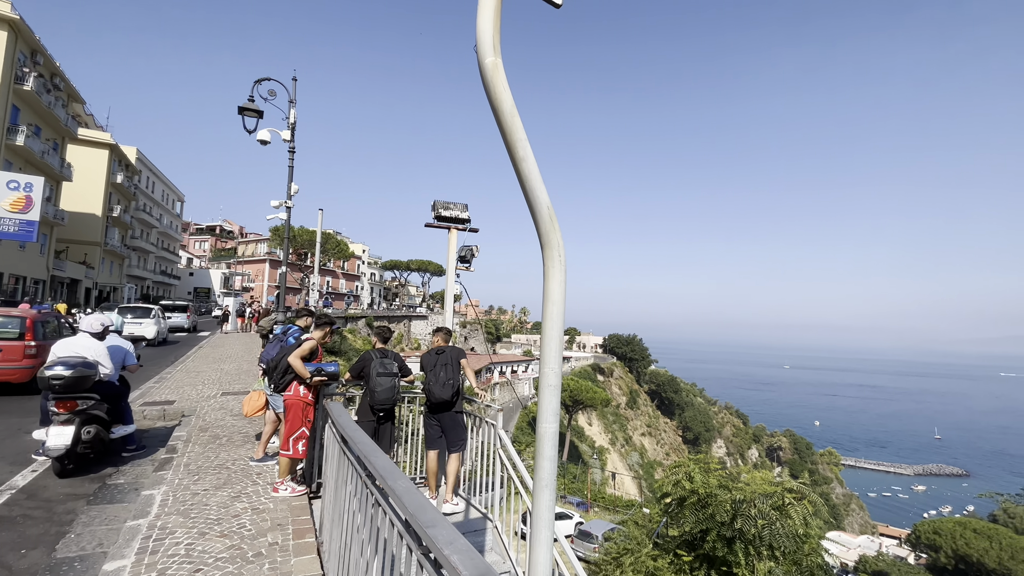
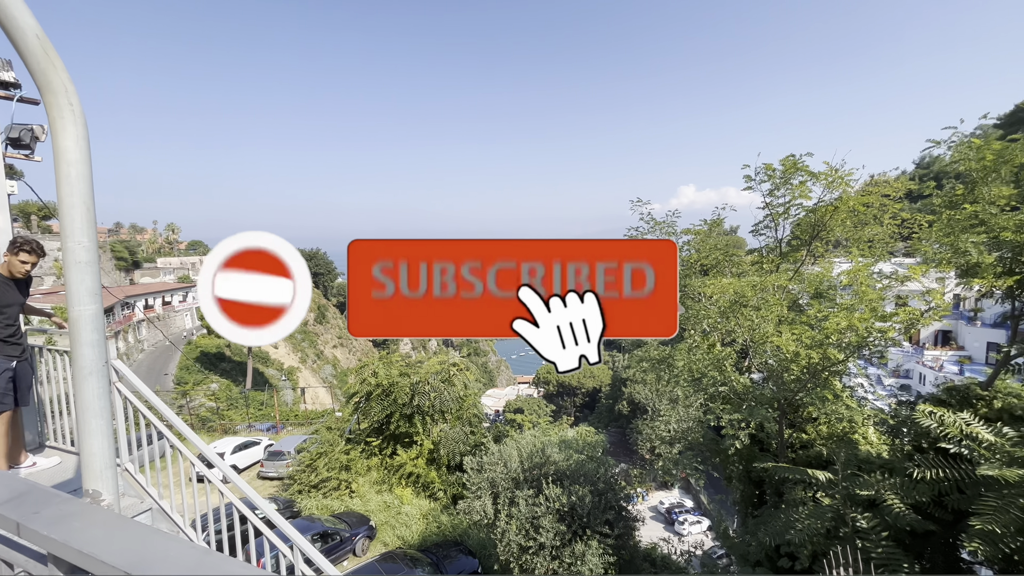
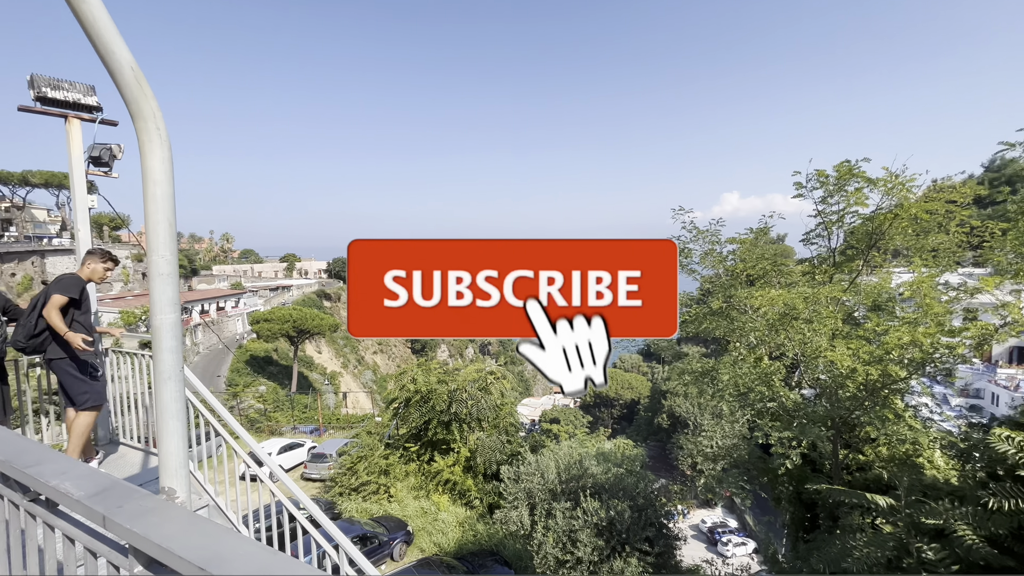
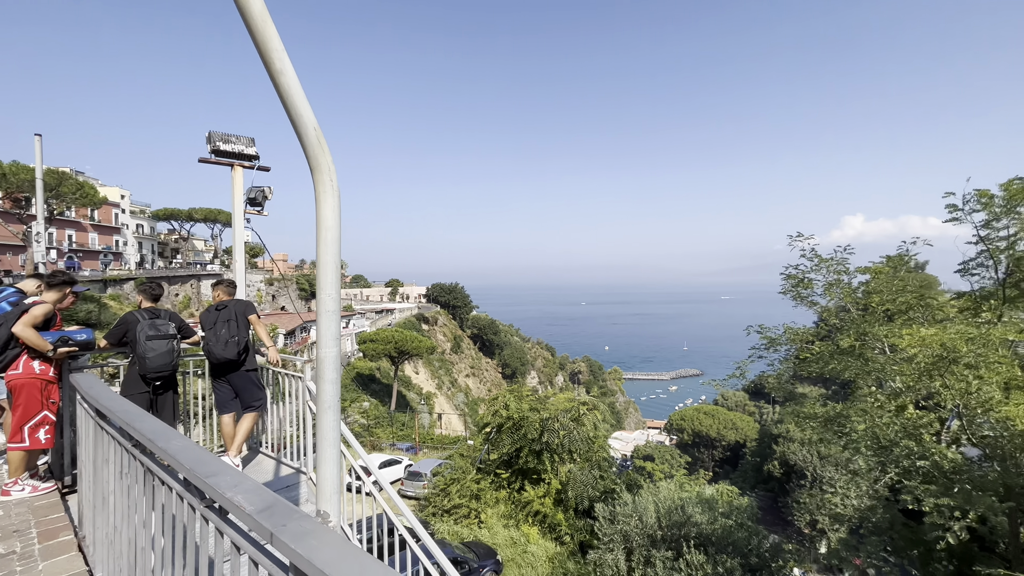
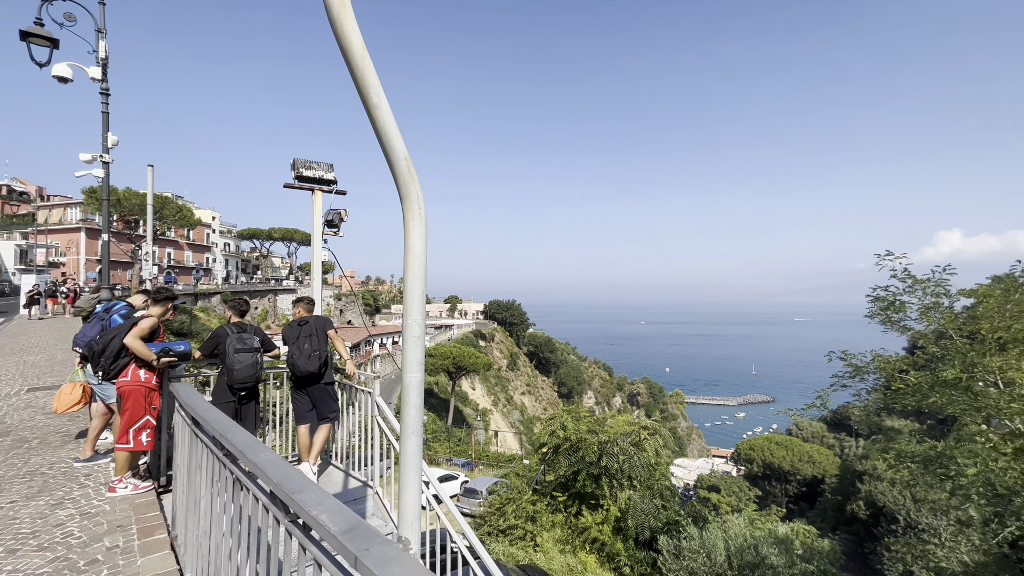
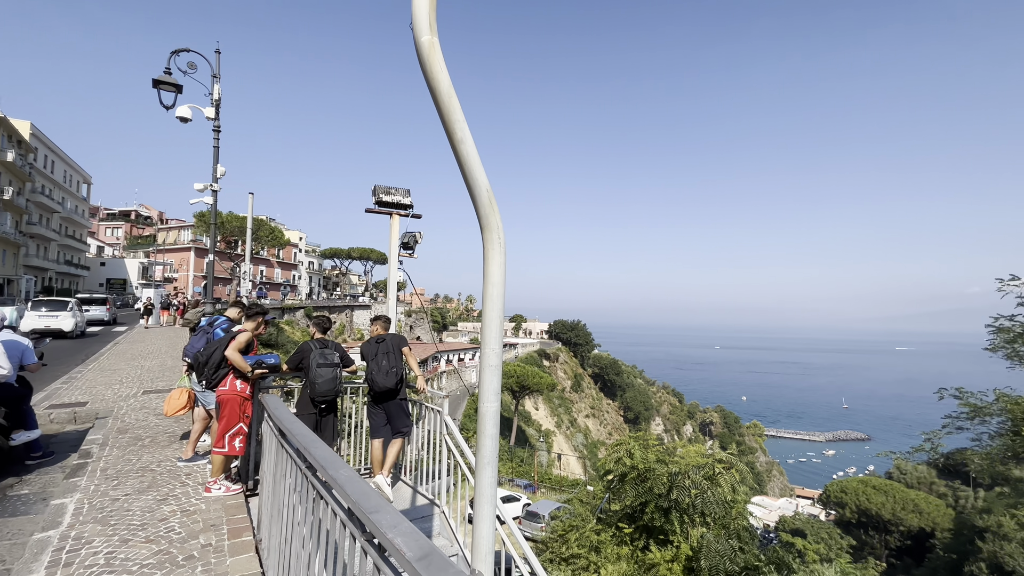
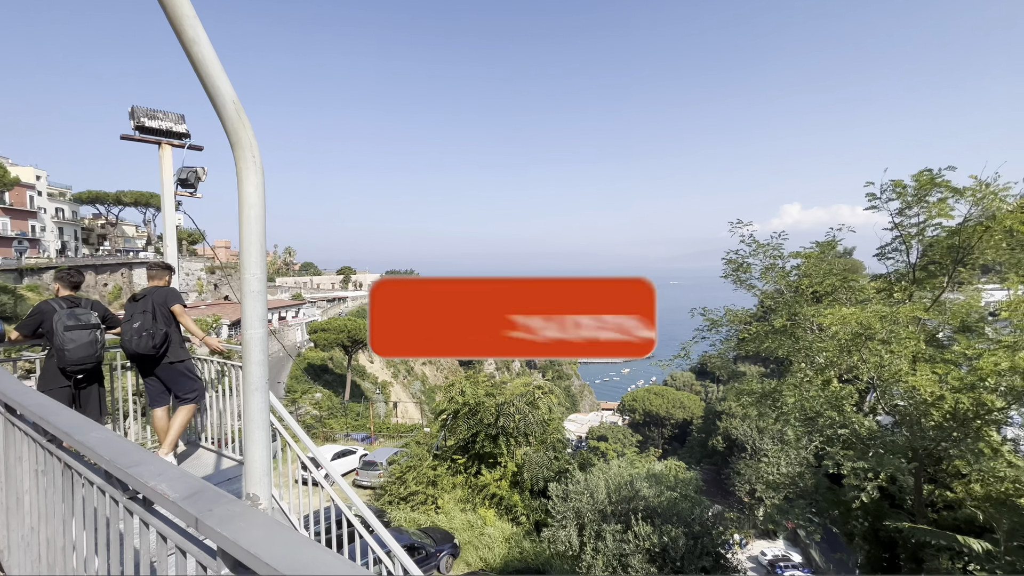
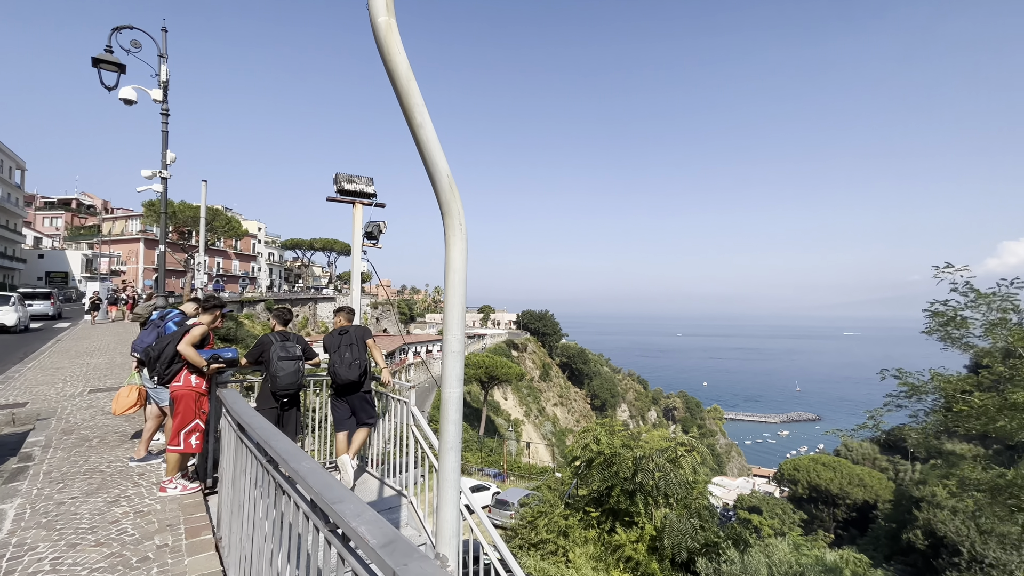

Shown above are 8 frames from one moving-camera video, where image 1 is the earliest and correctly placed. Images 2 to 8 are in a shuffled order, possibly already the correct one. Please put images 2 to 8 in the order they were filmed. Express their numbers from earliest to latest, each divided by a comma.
6, 8, 5, 4, 7, 3, 2
